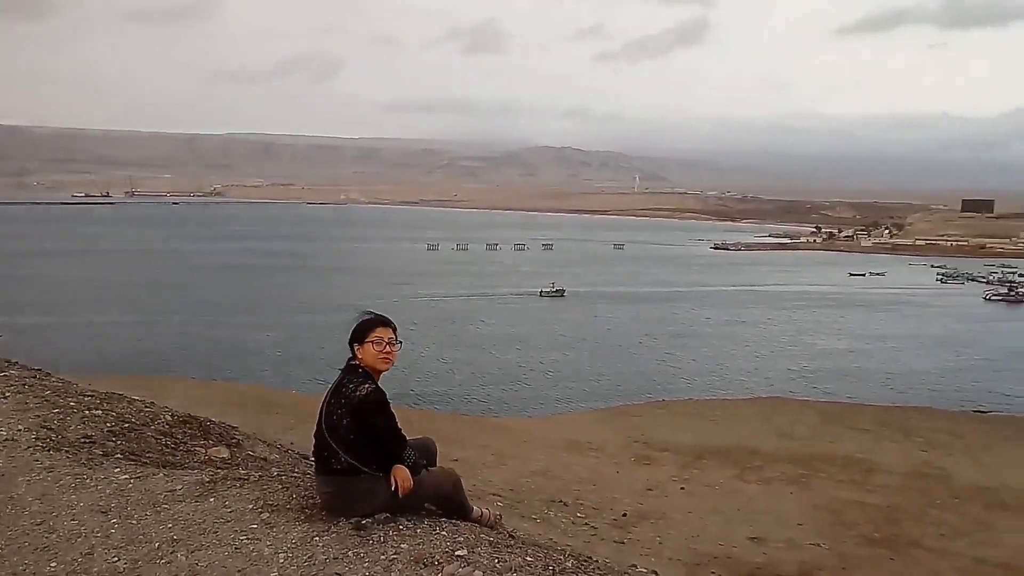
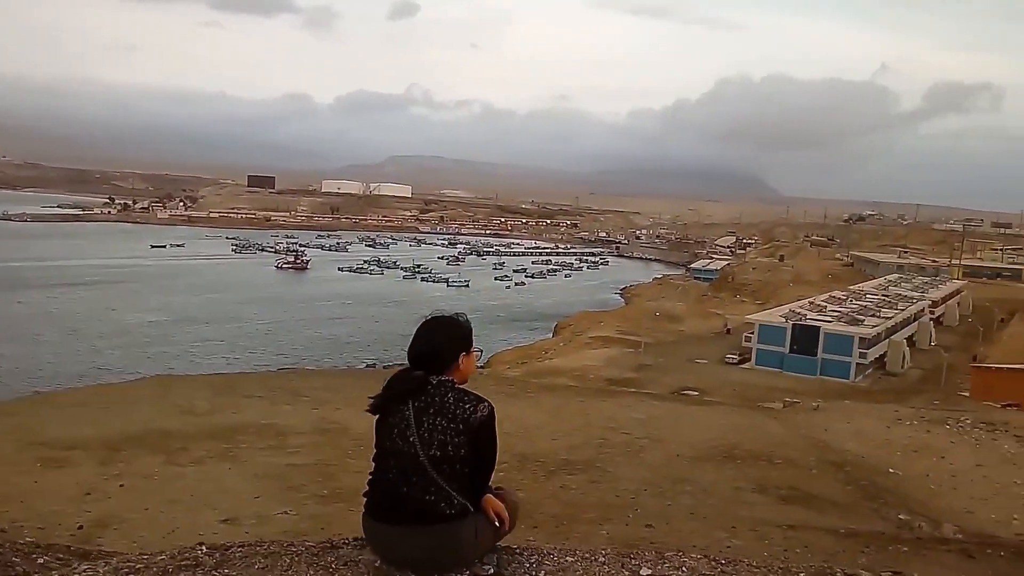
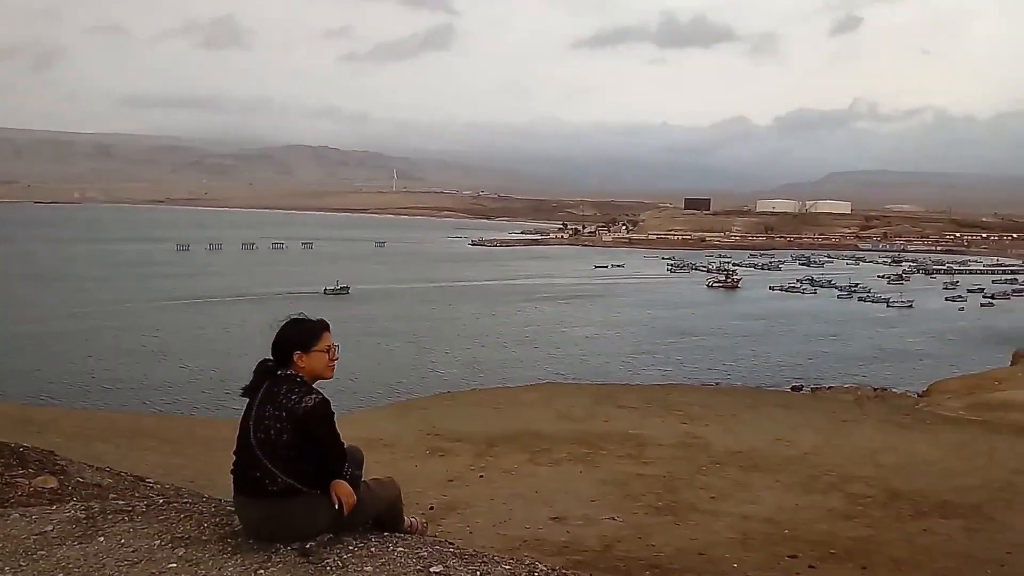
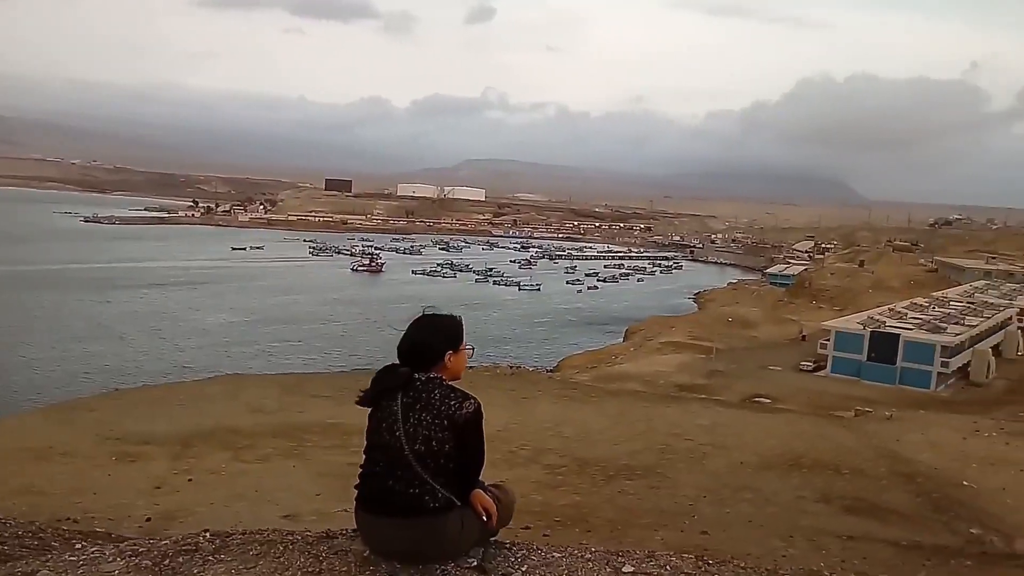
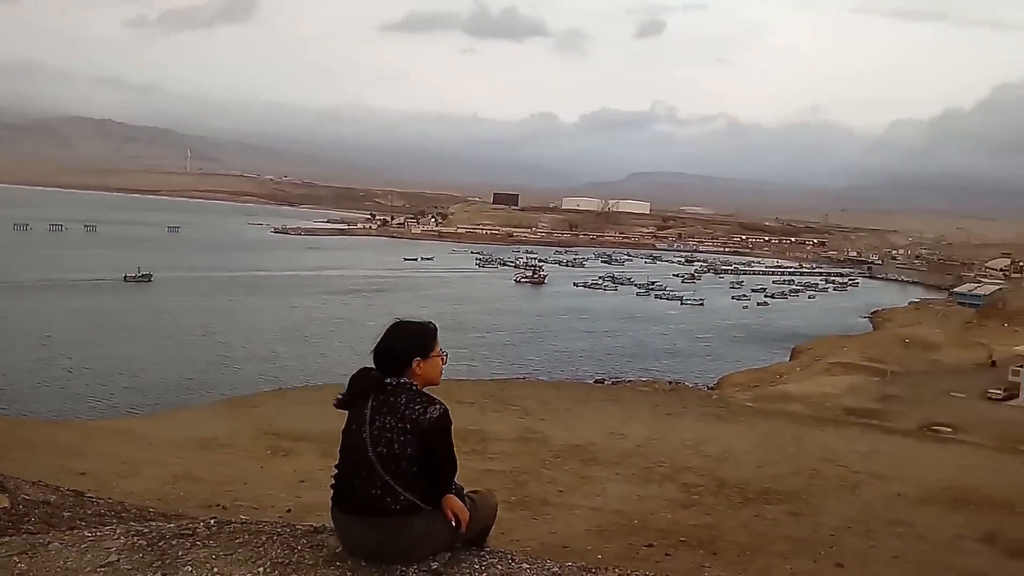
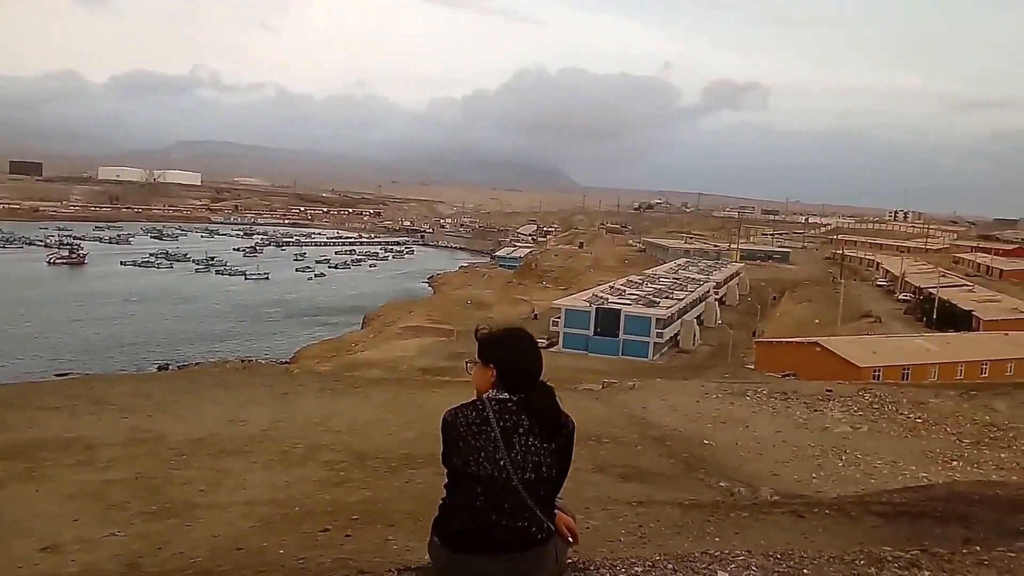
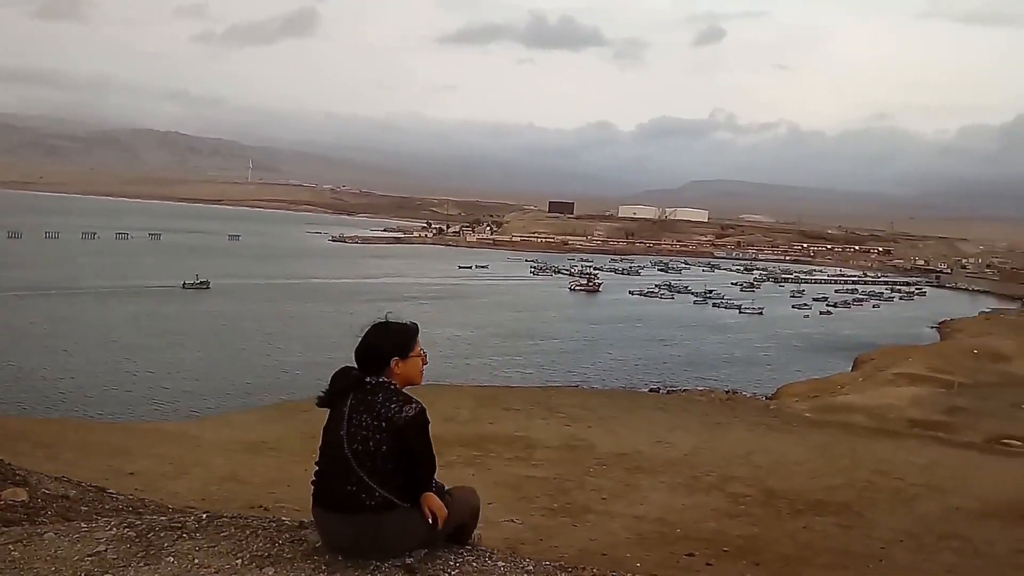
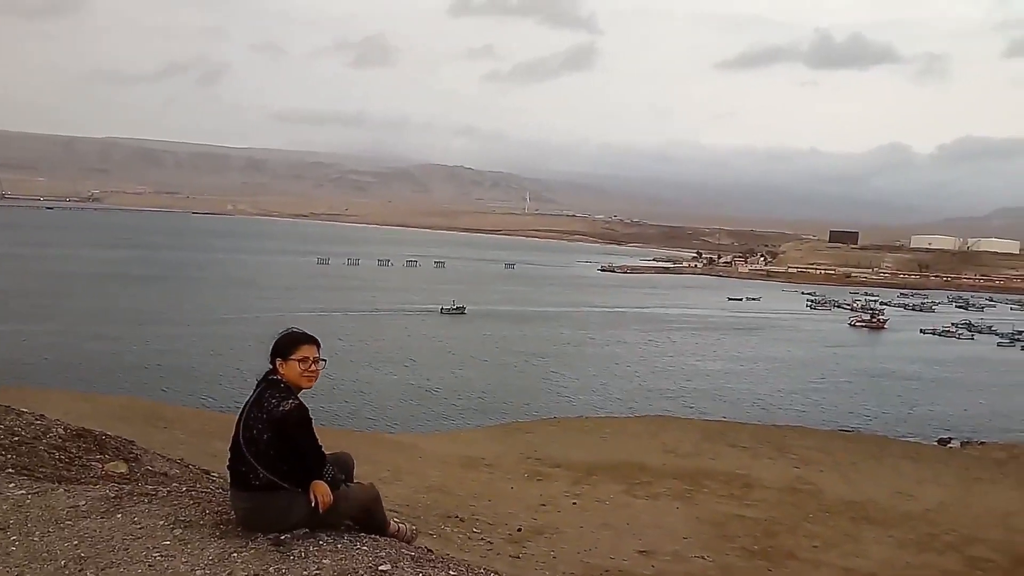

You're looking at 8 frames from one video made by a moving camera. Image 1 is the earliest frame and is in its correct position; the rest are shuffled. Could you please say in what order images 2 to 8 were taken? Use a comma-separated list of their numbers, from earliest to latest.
8, 3, 7, 5, 4, 2, 6
